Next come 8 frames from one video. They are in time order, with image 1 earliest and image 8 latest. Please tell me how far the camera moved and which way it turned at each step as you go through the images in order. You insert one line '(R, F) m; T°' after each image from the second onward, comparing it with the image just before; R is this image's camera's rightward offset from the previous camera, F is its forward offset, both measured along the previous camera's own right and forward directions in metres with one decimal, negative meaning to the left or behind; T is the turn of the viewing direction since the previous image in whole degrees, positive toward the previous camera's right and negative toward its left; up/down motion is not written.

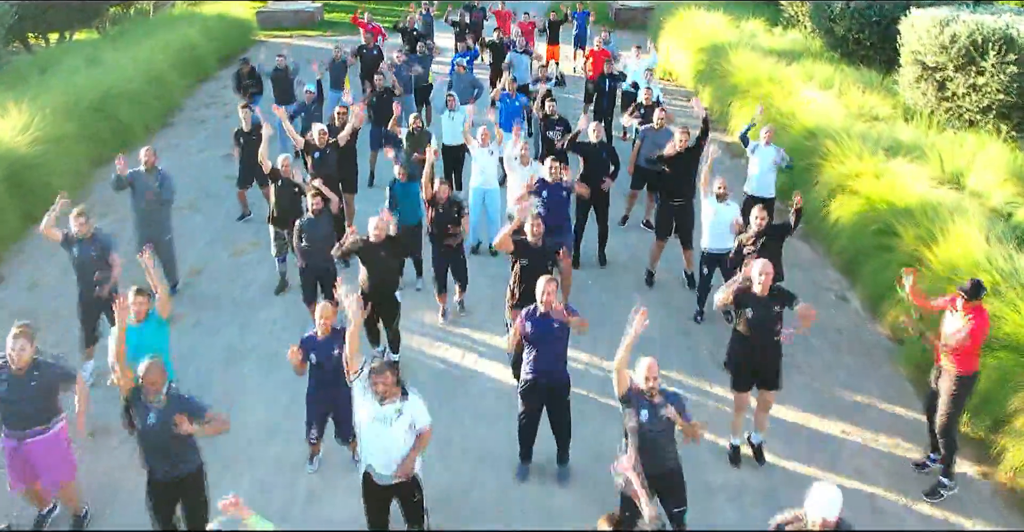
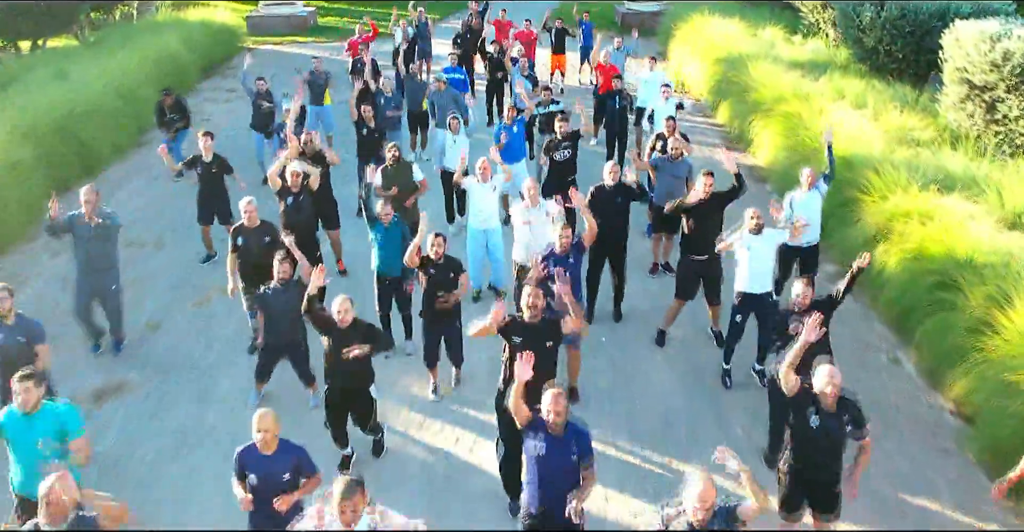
(0.0, +1.3) m; 0°
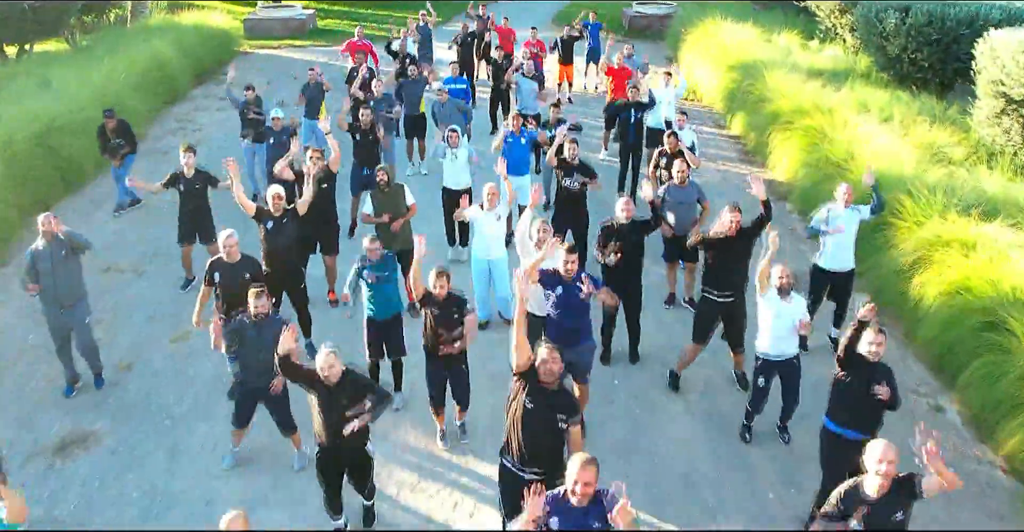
(0.0, +0.7) m; 0°
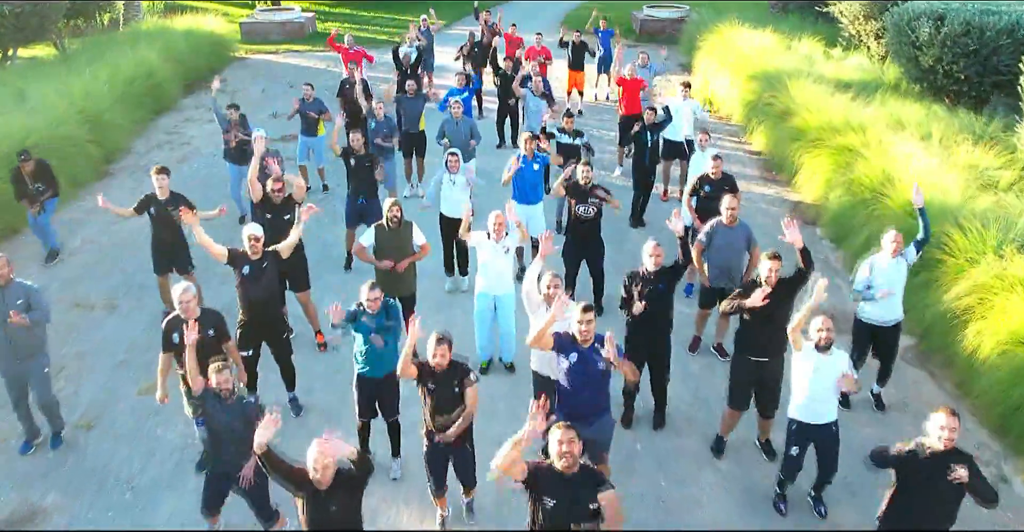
(0.0, +0.9) m; 0°
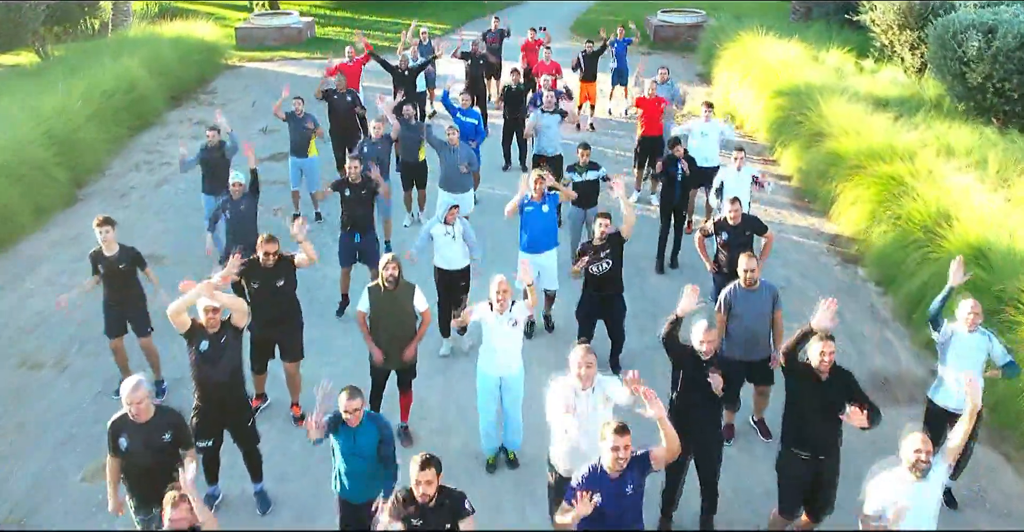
(0.0, +1.2) m; 0°
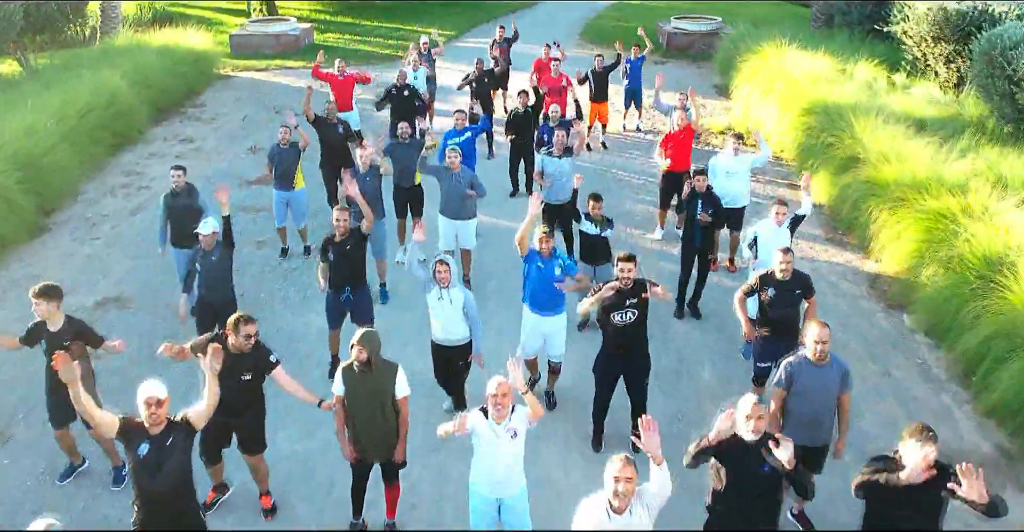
(0.0, +1.0) m; 0°
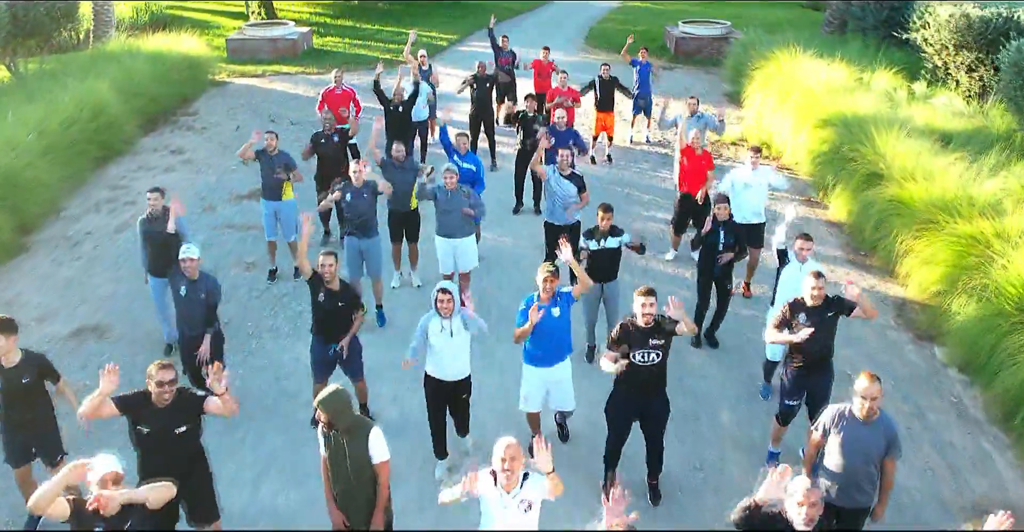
(0.0, +0.6) m; 0°
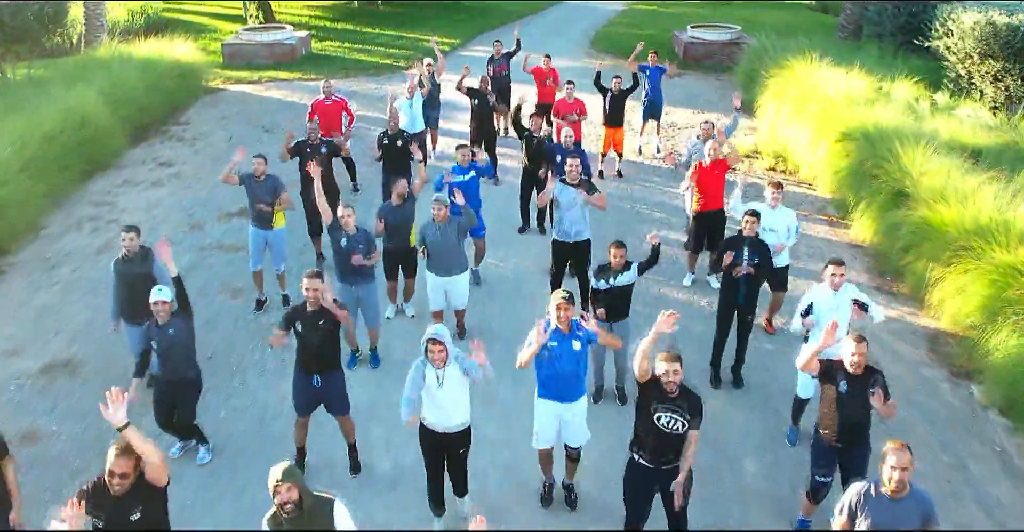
(0.0, +0.6) m; 0°
